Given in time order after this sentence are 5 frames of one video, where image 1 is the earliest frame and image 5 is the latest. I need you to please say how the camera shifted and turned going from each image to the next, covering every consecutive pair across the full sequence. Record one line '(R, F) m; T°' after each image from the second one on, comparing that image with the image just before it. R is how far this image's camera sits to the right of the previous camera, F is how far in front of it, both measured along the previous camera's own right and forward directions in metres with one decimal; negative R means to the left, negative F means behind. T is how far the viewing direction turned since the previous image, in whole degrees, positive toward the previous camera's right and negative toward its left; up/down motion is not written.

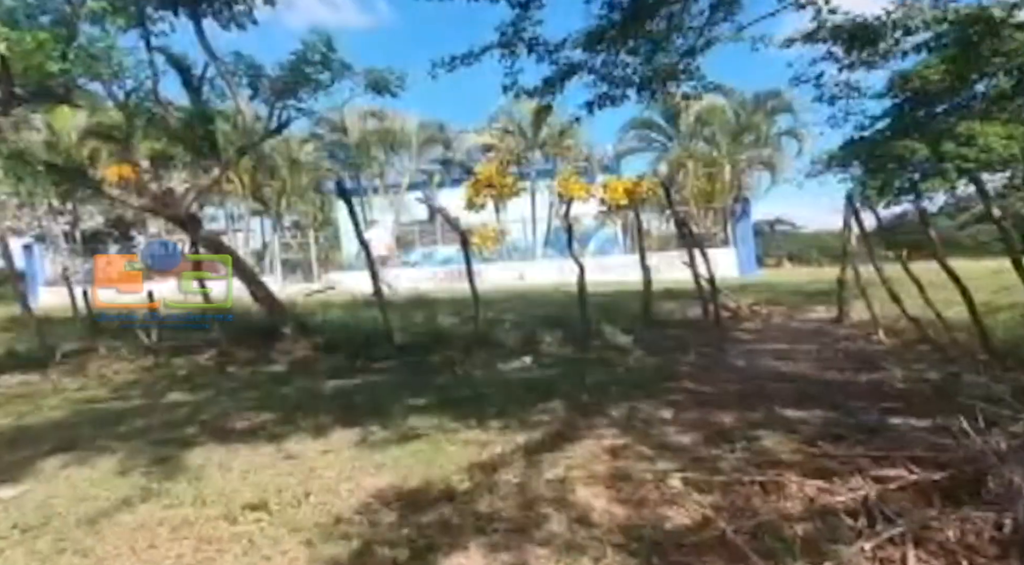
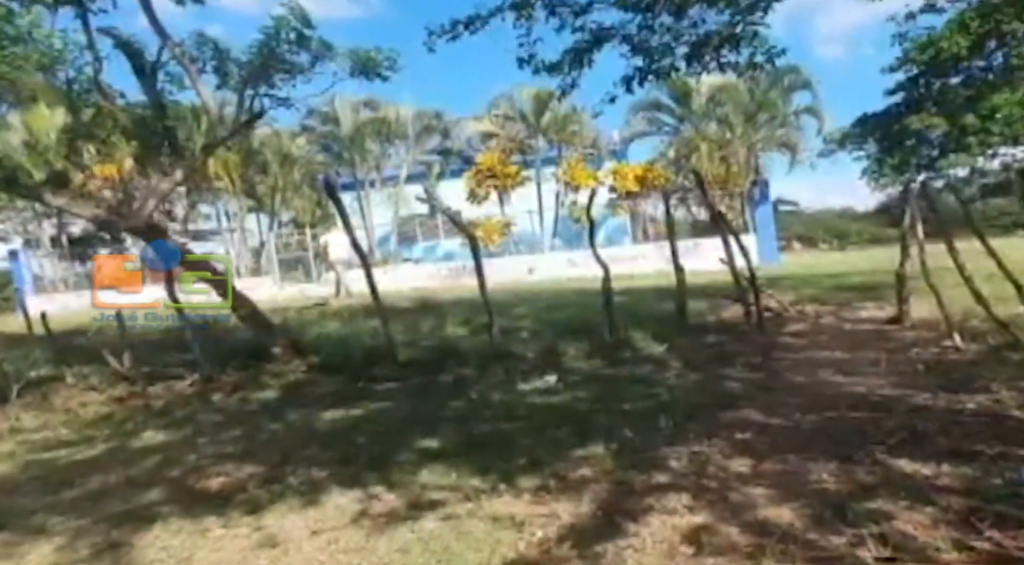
(-0.2, +0.9) m; 0°
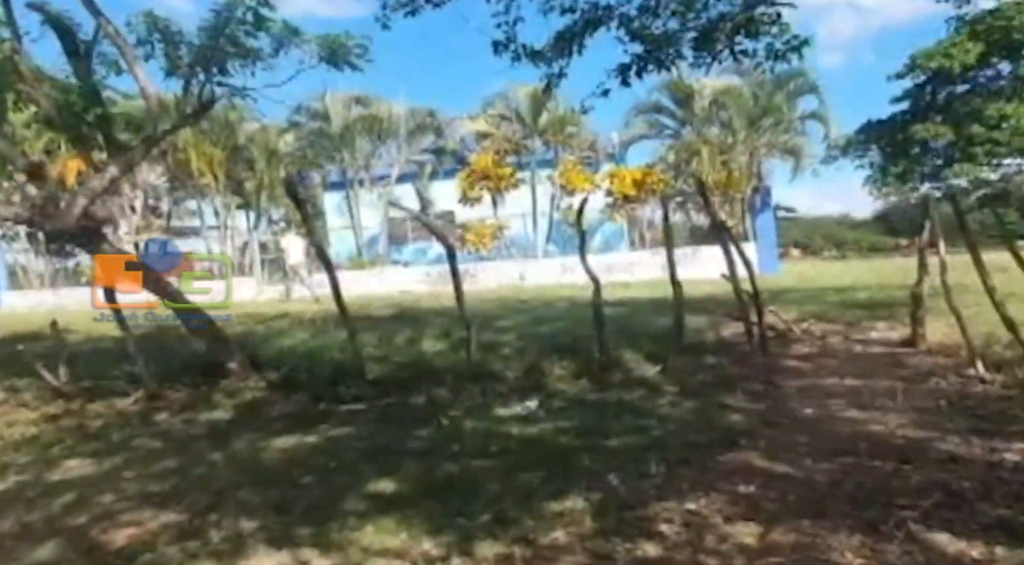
(+0.2, +0.6) m; 0°
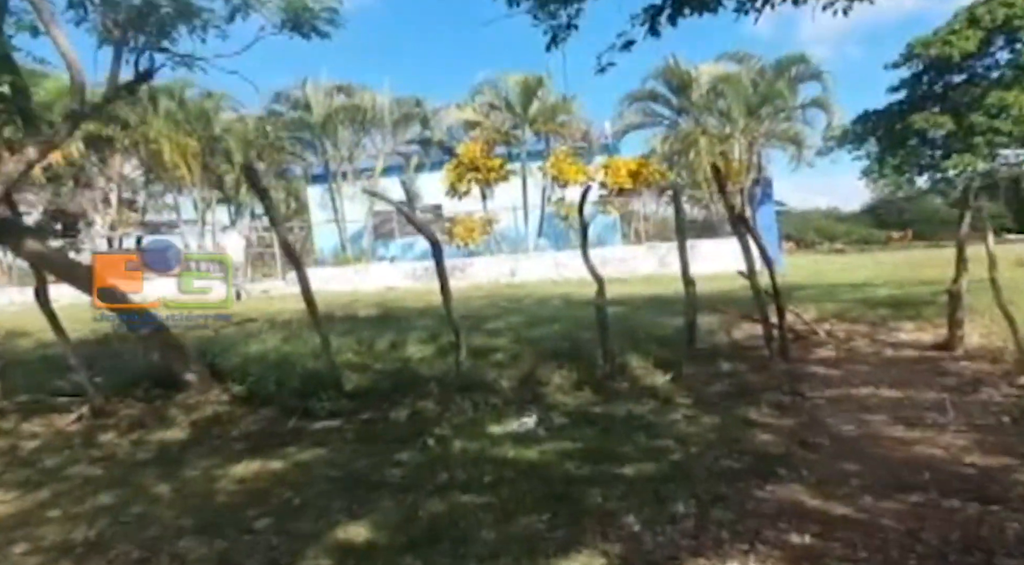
(0.0, +0.7) m; +1°
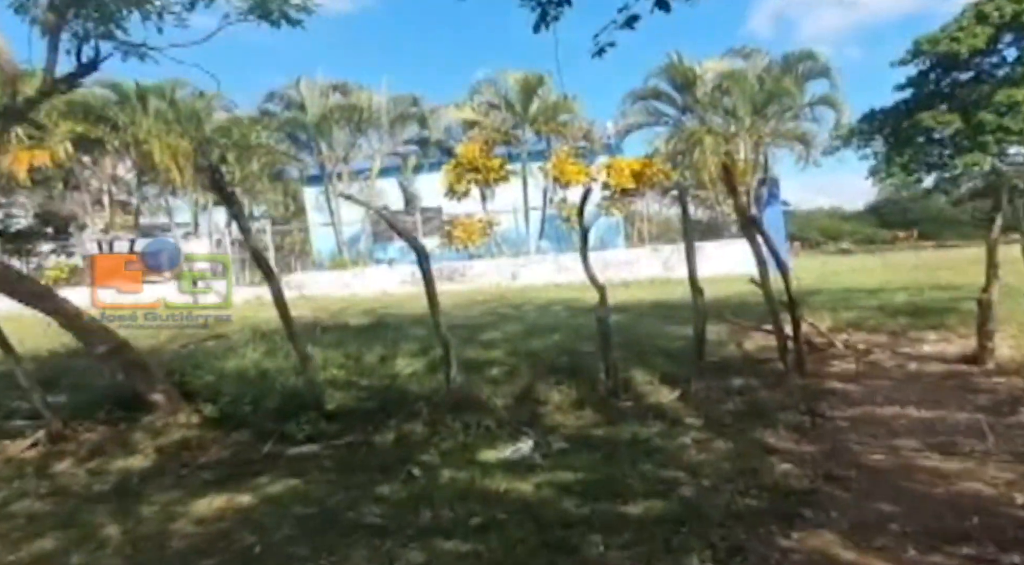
(+0.1, +0.5) m; 0°
